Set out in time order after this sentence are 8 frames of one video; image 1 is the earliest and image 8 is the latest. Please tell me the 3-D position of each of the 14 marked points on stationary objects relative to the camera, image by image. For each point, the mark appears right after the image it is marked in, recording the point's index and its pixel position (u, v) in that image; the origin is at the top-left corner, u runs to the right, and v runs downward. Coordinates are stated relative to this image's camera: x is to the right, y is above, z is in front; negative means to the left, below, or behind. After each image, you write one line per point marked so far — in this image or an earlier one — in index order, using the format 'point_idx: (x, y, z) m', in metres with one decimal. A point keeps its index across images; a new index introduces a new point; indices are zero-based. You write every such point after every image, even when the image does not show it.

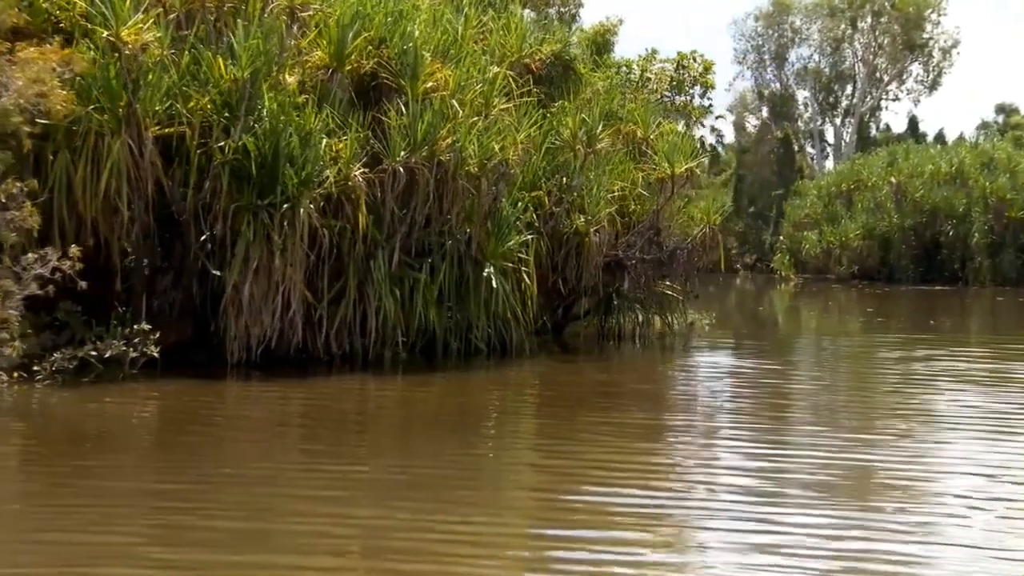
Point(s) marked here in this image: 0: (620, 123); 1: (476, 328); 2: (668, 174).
0: (+1.0, +1.5, +13.2) m
1: (-0.3, -0.3, +10.8) m
2: (+1.3, +1.0, +12.7) m
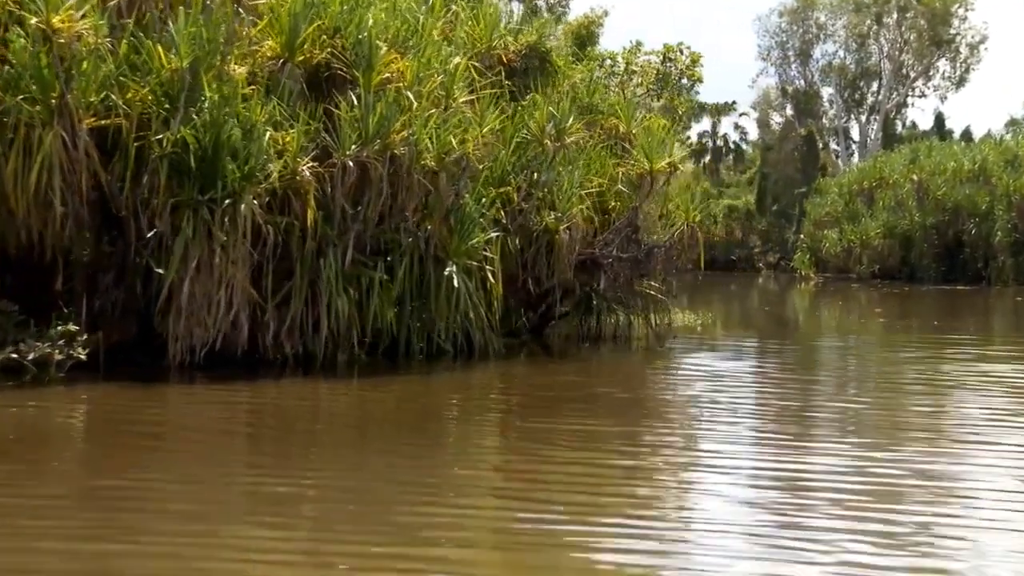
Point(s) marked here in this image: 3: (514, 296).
0: (+0.8, +1.5, +12.8) m
1: (-0.5, -0.3, +10.4) m
2: (+1.1, +1.0, +12.2) m
3: (0.0, -0.1, +11.7) m
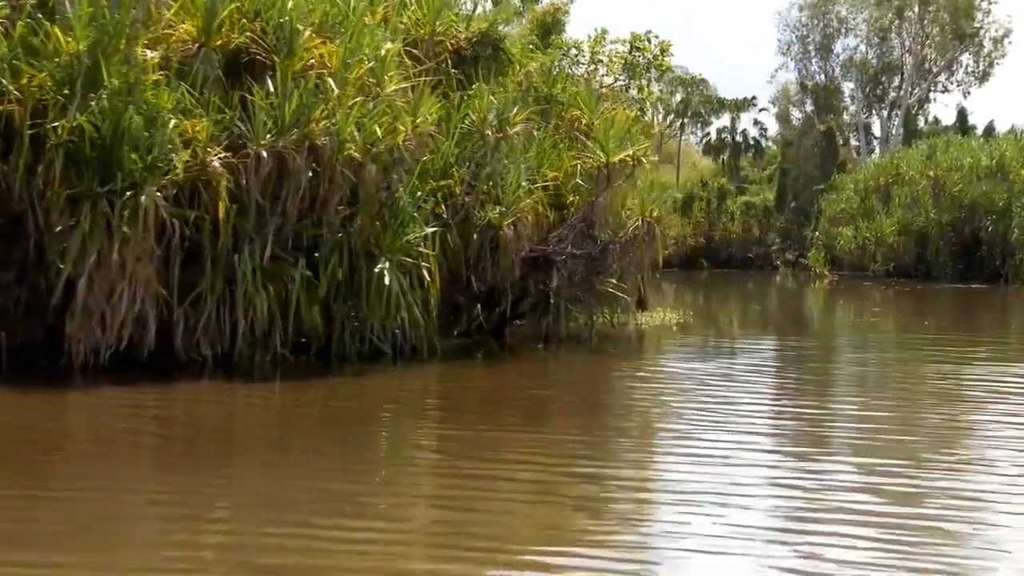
0: (+0.4, +1.5, +12.3) m
1: (-1.0, -0.3, +9.9) m
2: (+0.7, +1.0, +11.7) m
3: (-0.4, -0.1, +11.2) m
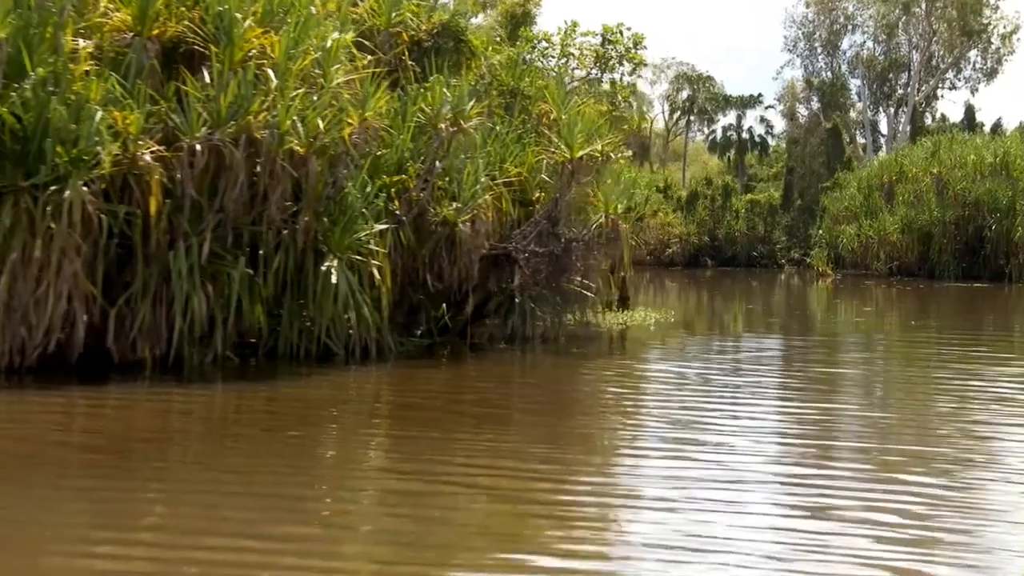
0: (+0.1, +1.6, +11.9) m
1: (-1.3, -0.3, +9.6) m
2: (+0.4, +1.0, +11.3) m
3: (-0.7, 0.0, +10.8) m
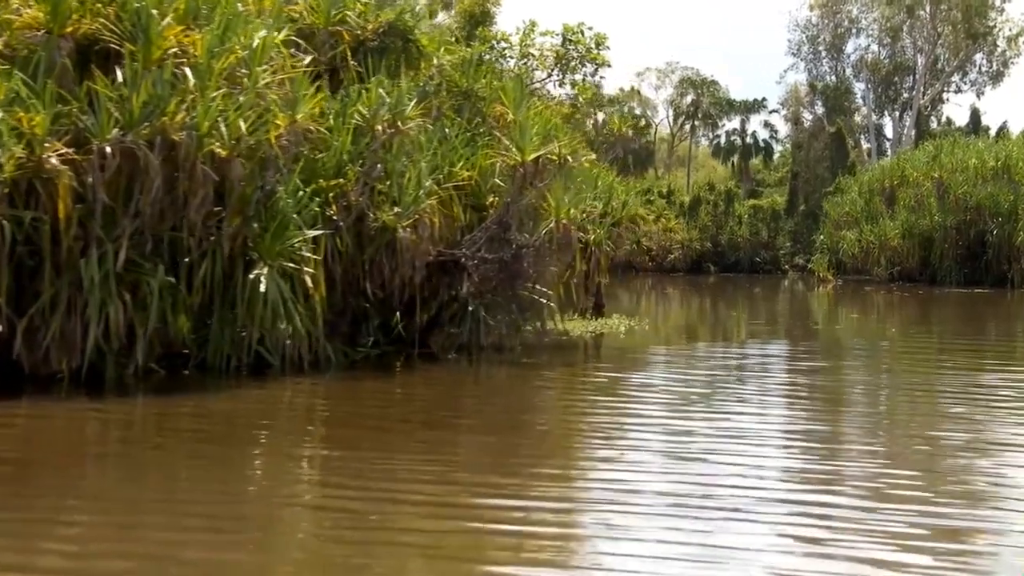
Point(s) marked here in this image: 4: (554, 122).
0: (-0.3, +1.5, +11.5) m
1: (-1.7, -0.3, +9.2) m
2: (+0.1, +1.0, +10.9) m
3: (-1.1, -0.1, +10.4) m
4: (+0.3, +1.4, +12.3) m
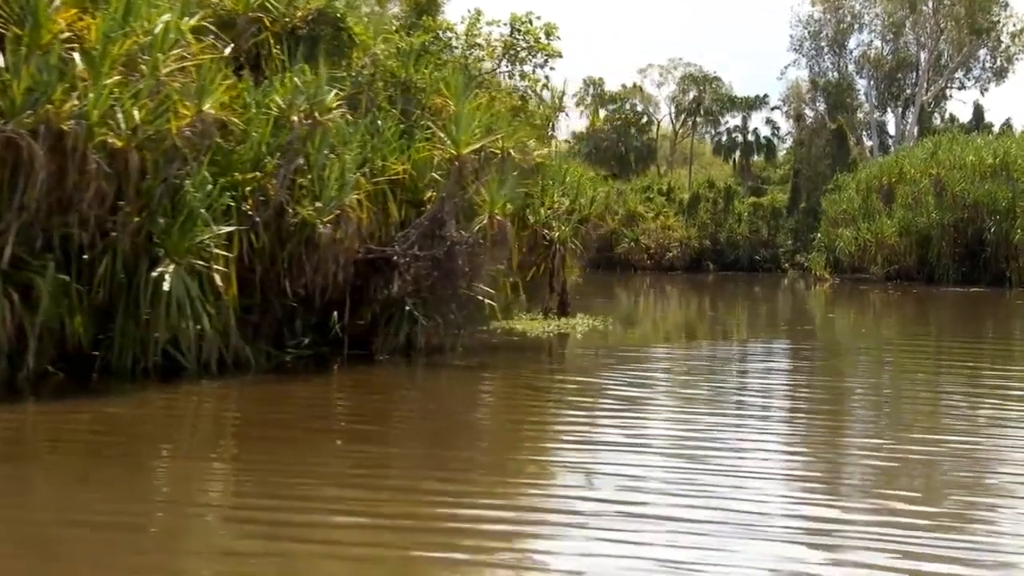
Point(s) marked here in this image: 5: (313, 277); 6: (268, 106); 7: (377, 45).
0: (-0.7, +1.5, +11.0) m
1: (-2.2, -0.3, +8.7) m
2: (-0.4, +1.0, +10.4) m
3: (-1.6, -0.1, +10.0) m
4: (-0.1, +1.4, +11.8) m
5: (-1.3, +0.1, +9.6) m
6: (-1.5, +1.2, +9.4) m
7: (-1.0, +1.9, +11.1) m
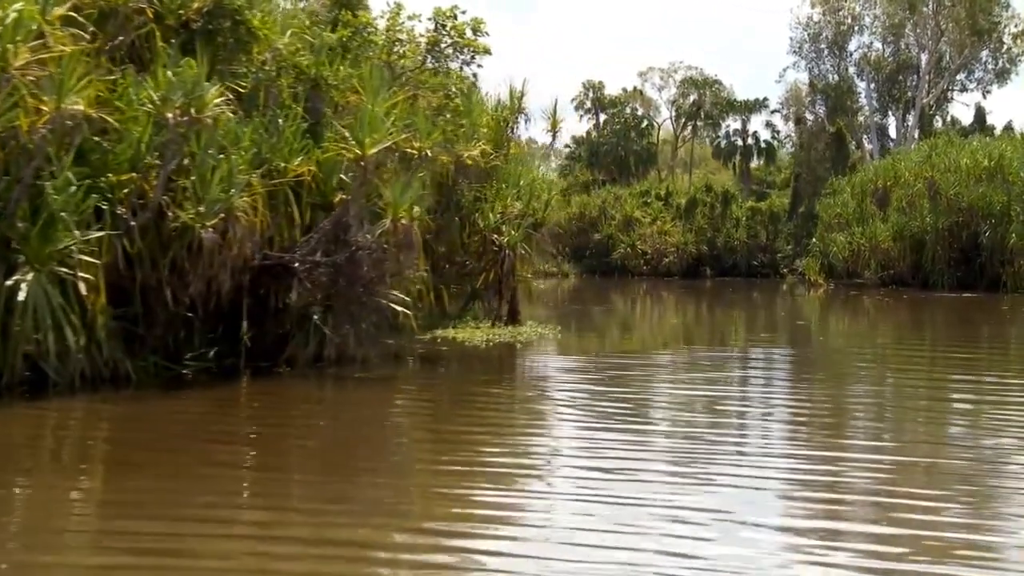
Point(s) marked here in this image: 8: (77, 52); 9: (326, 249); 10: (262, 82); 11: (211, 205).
0: (-1.4, +1.4, +10.4) m
1: (-2.8, -0.4, +8.1) m
2: (-1.0, +0.9, +9.8) m
3: (-2.2, -0.2, +9.4) m
4: (-0.7, +1.4, +11.2) m
5: (-2.0, 0.0, +9.0) m
6: (-2.2, +1.1, +8.8) m
7: (-1.7, +1.8, +10.5) m
8: (-2.5, +1.4, +8.3) m
9: (-1.3, +0.3, +9.9) m
10: (-1.8, +1.4, +10.1) m
11: (-1.9, +0.5, +8.8) m
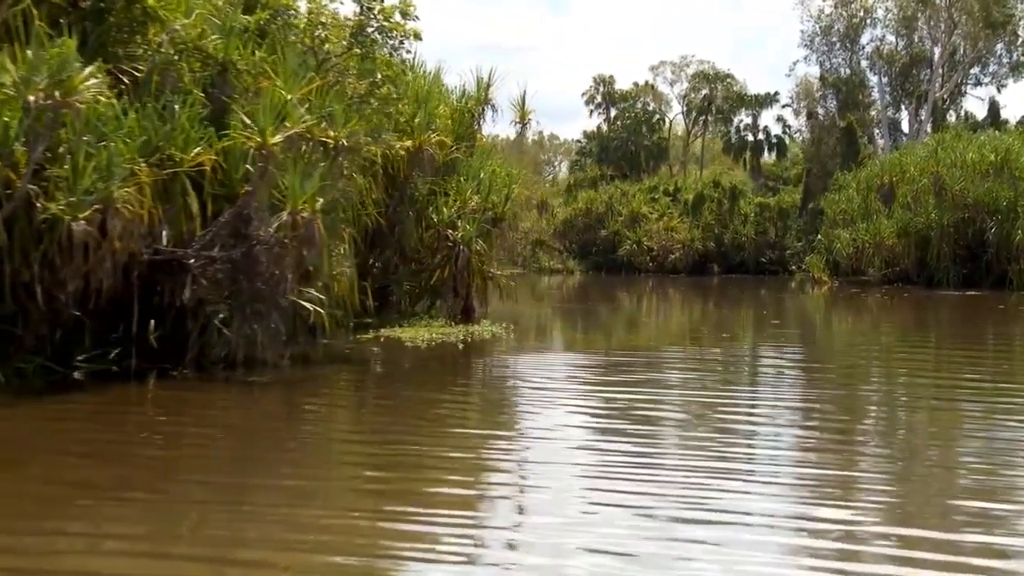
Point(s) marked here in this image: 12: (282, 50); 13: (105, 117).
0: (-1.9, +1.5, +9.8) m
1: (-3.4, -0.4, +7.5) m
2: (-1.6, +0.9, +9.2) m
3: (-2.8, -0.1, +8.7) m
4: (-1.3, +1.4, +10.6) m
5: (-2.6, 0.0, +8.4) m
6: (-2.8, +1.2, +8.1) m
7: (-2.2, +1.9, +9.9) m
8: (-3.1, +1.4, +7.7) m
9: (-1.9, +0.3, +9.2) m
10: (-2.3, +1.5, +9.5) m
11: (-2.5, +0.5, +8.2) m
12: (-1.7, +1.8, +10.5) m
13: (-2.4, +1.0, +8.6) m
